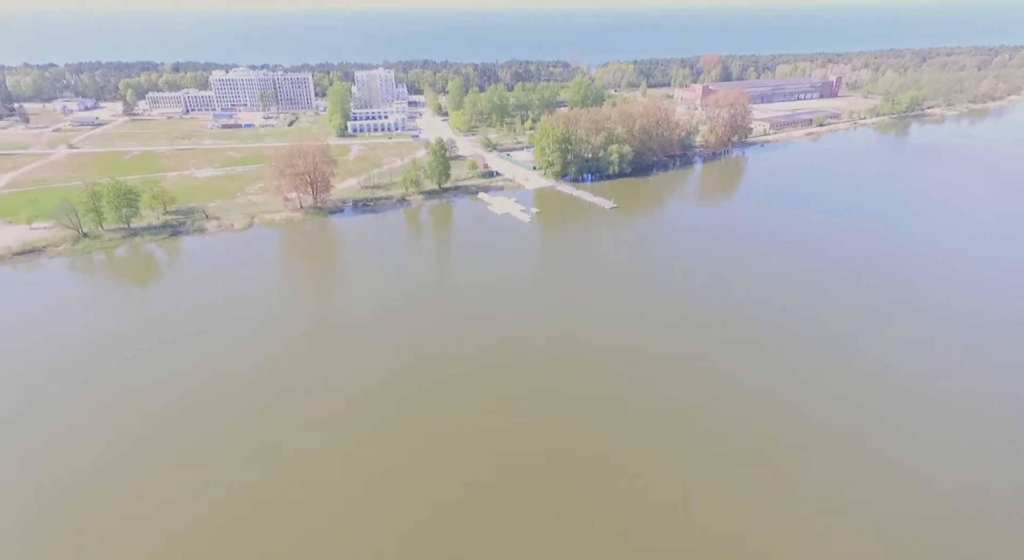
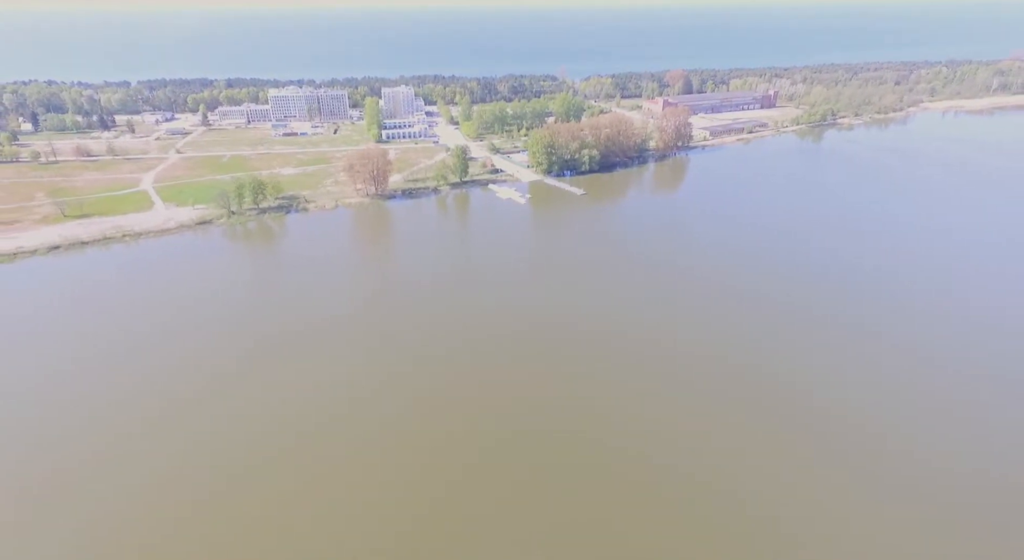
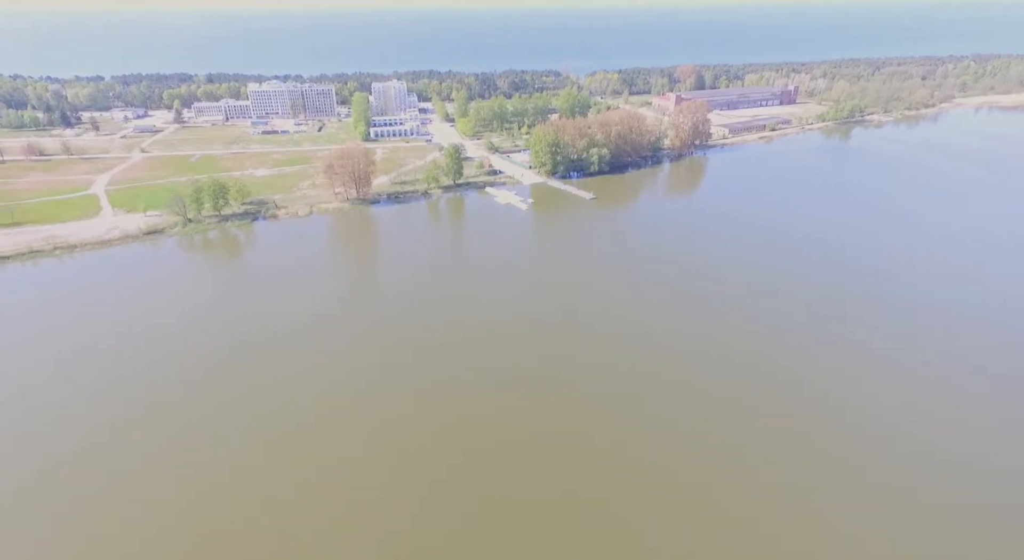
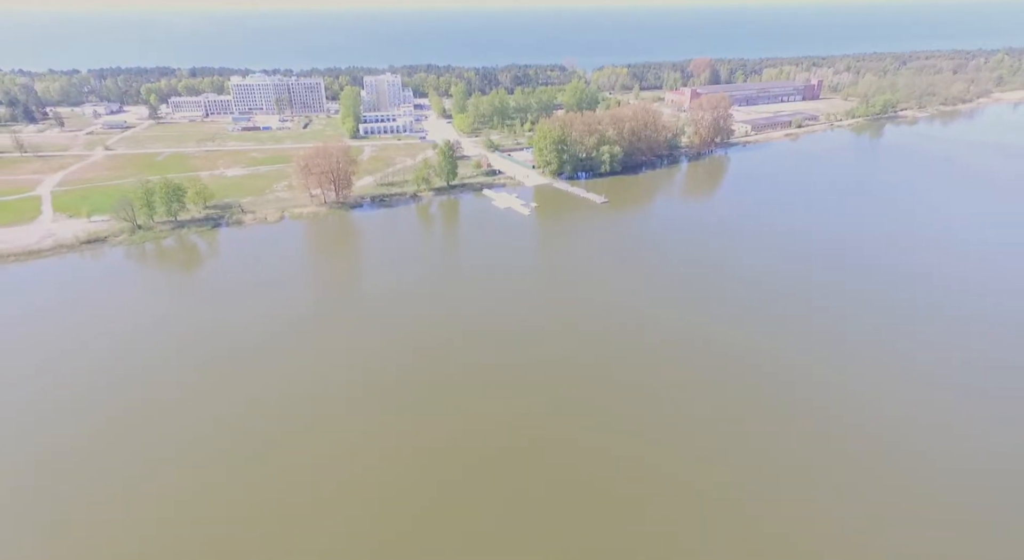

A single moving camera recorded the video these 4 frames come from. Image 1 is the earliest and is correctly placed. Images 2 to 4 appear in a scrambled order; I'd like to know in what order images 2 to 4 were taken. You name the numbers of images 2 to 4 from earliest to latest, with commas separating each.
4, 3, 2
